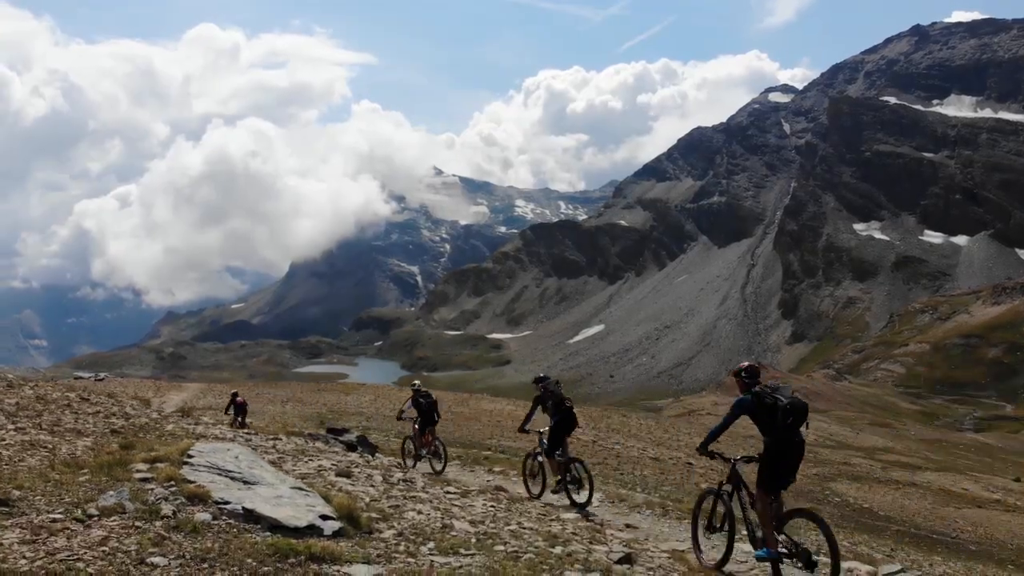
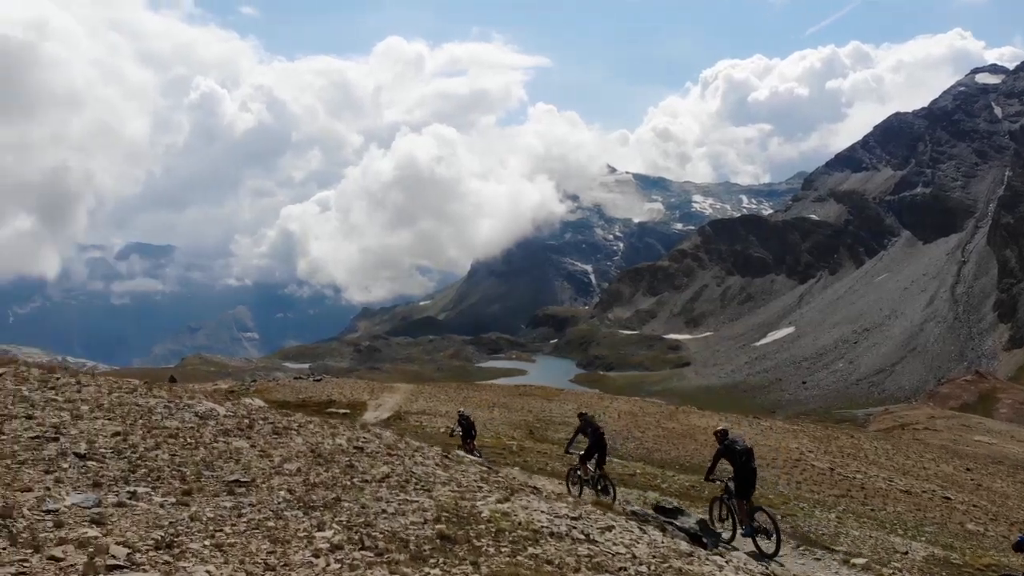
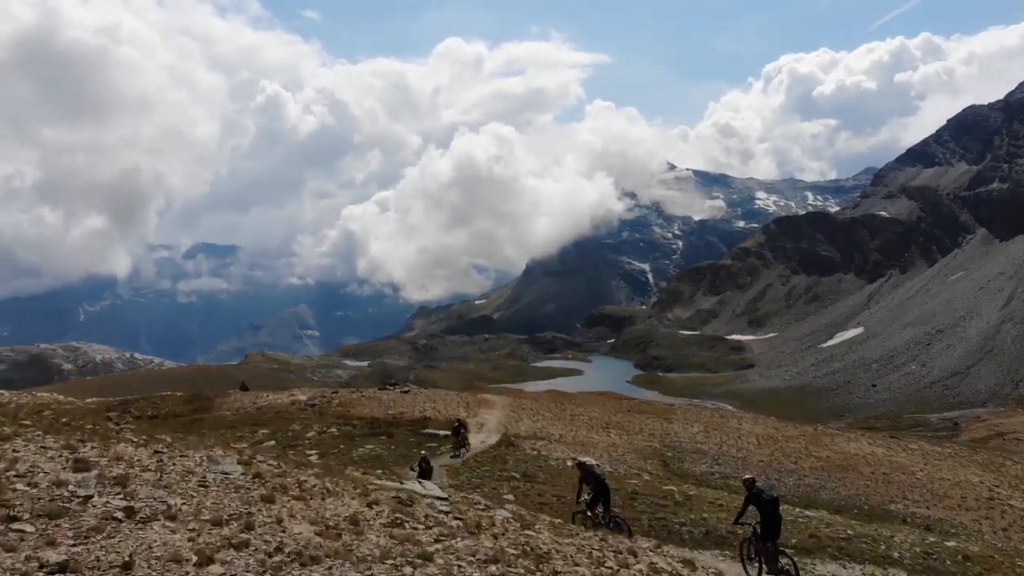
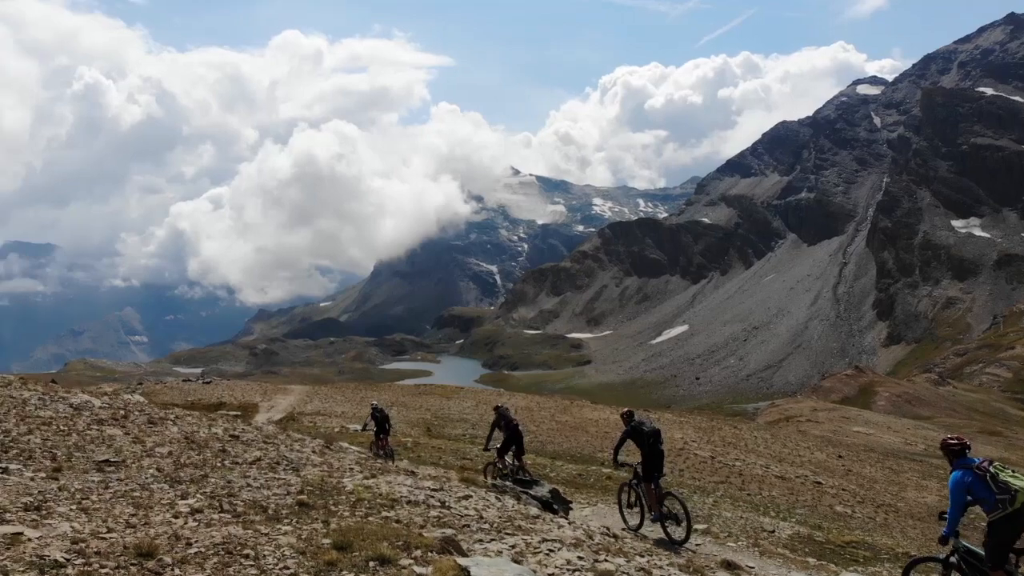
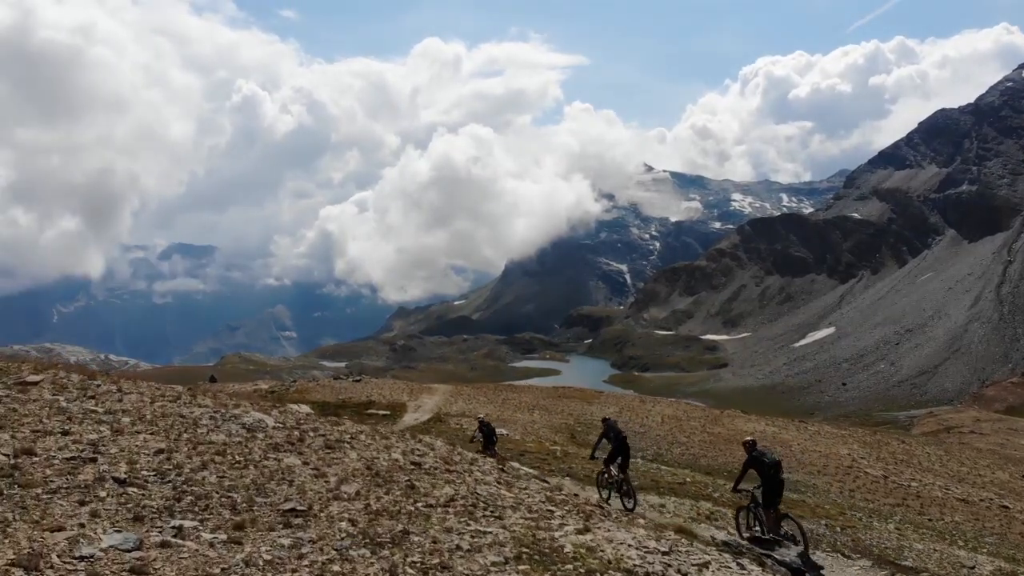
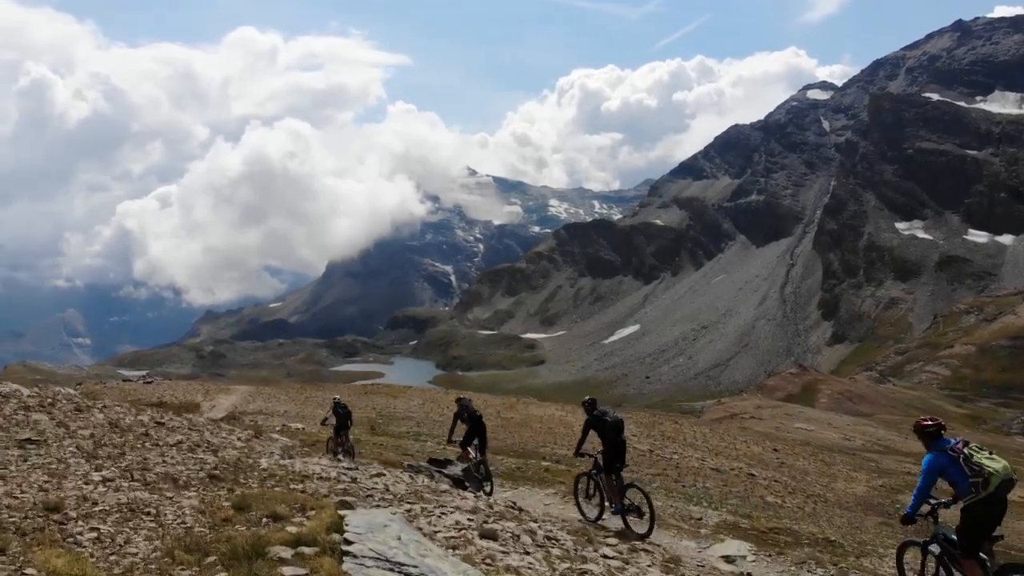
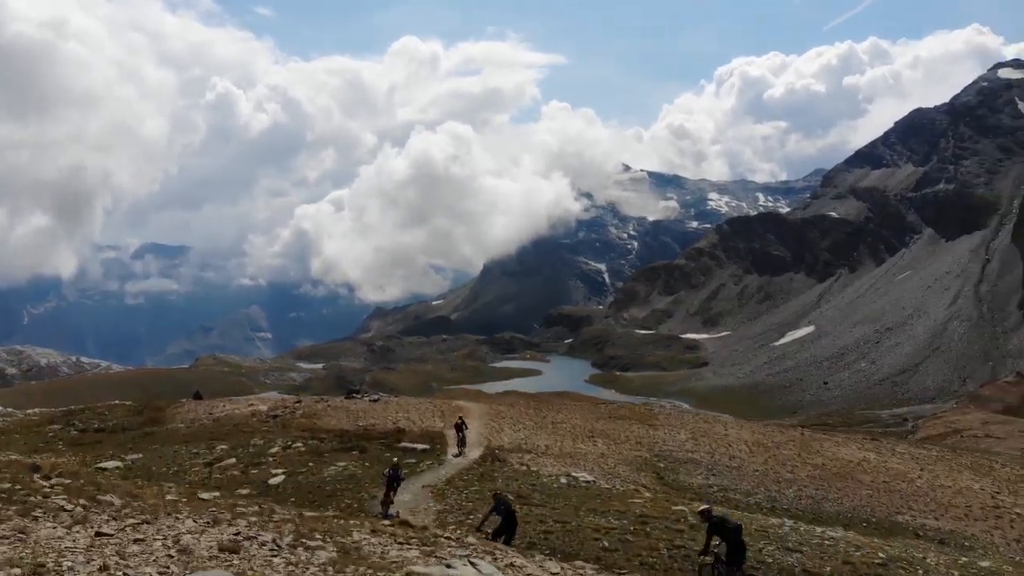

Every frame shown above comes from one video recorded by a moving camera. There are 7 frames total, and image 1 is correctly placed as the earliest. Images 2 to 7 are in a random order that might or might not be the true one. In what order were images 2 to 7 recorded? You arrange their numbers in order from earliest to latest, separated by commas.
6, 4, 2, 5, 3, 7
